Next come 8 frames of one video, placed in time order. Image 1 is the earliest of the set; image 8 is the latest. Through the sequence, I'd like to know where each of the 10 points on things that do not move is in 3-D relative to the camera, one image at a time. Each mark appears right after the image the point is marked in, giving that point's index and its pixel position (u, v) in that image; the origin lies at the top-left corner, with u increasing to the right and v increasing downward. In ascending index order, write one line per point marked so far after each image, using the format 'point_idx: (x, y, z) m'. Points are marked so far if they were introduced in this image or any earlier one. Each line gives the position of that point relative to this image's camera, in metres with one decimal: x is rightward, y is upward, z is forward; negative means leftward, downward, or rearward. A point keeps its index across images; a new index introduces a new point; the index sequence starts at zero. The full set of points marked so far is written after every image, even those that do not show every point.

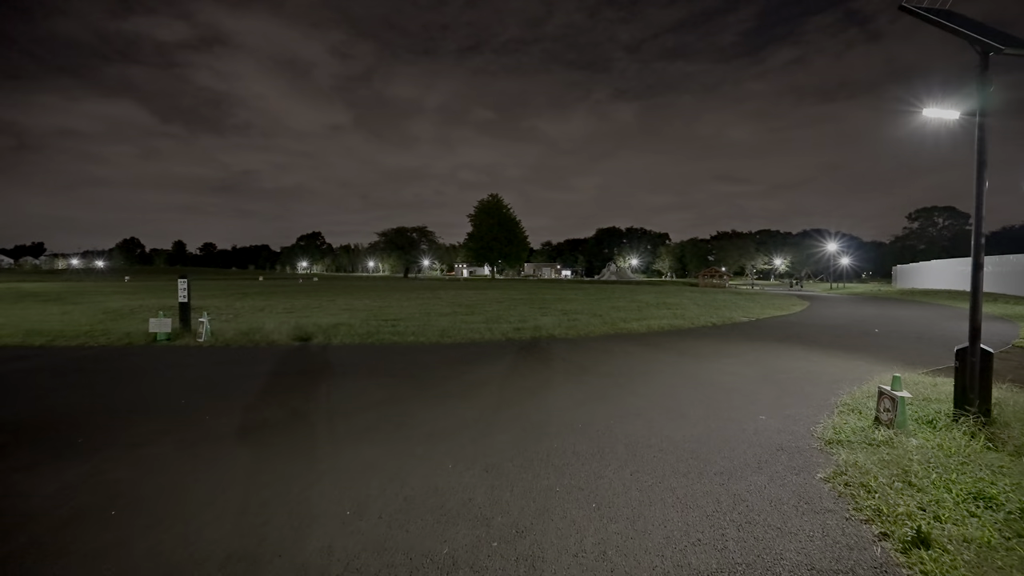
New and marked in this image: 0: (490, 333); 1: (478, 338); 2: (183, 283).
0: (-0.7, -1.4, +14.3) m
1: (-0.9, -1.4, +13.5) m
2: (-8.7, +0.1, +12.6) m
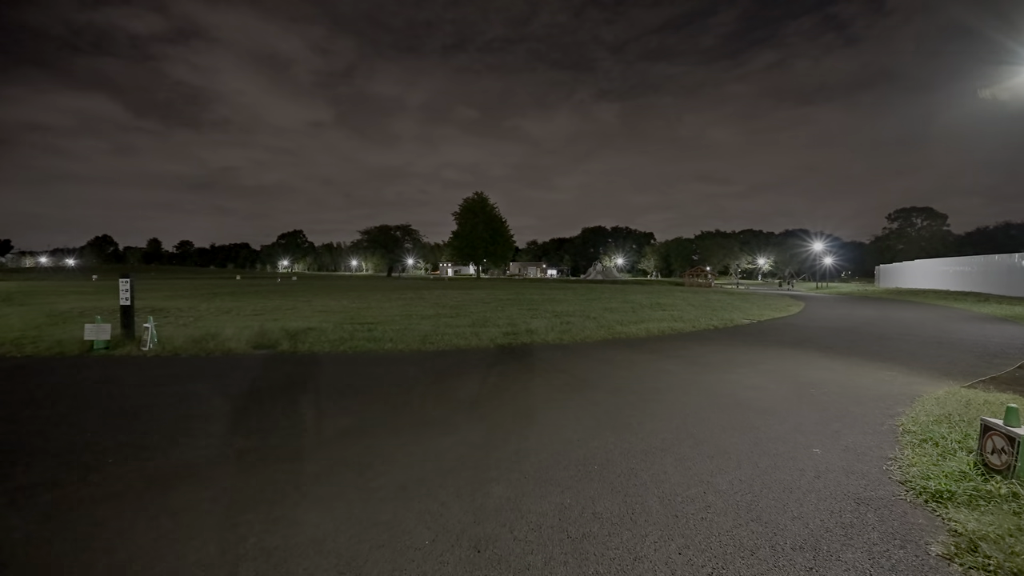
0: (-1.0, -1.4, +12.9) m
1: (-1.2, -1.5, +12.2) m
2: (-9.0, +0.1, +11.0) m
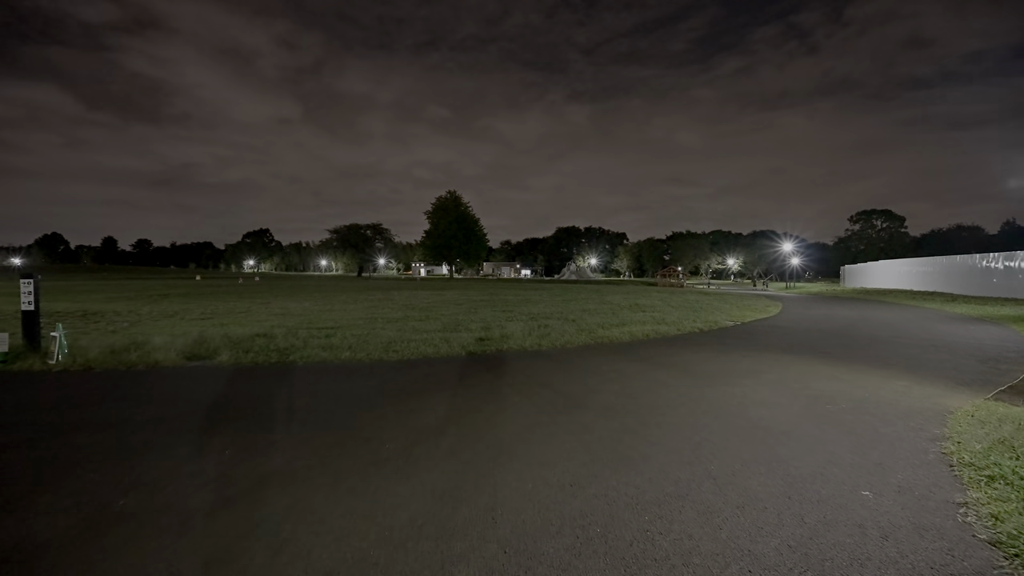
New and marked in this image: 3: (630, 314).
0: (-1.6, -1.4, +11.7) m
1: (-1.8, -1.5, +10.9) m
2: (-9.5, +0.1, +9.3) m
3: (+4.6, -1.0, +18.7) m
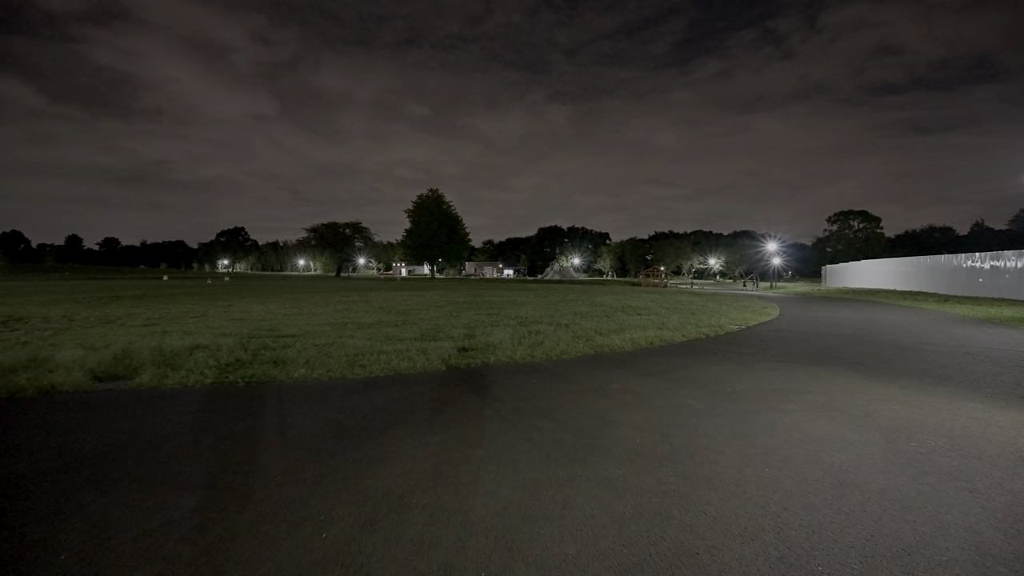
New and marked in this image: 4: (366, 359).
0: (-1.9, -1.5, +10.0) m
1: (-2.0, -1.6, +9.2) m
2: (-9.7, 0.0, +7.3) m
3: (+4.1, -1.1, +17.2) m
4: (-3.0, -1.5, +9.7) m
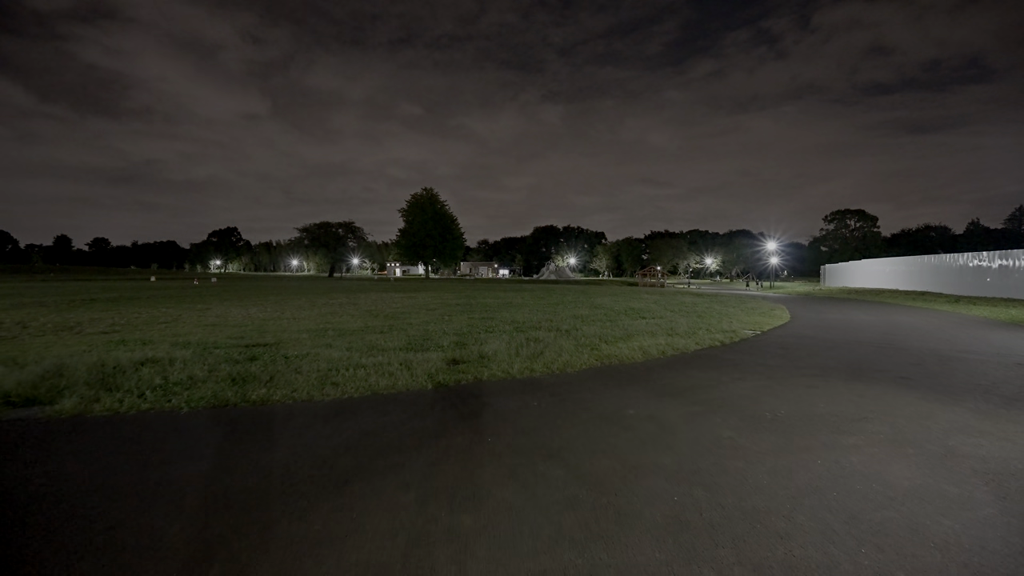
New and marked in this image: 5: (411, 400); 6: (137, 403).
0: (-2.0, -1.6, +8.7) m
1: (-2.1, -1.7, +7.9) m
2: (-9.7, -0.1, +6.0) m
3: (+4.0, -1.2, +15.9) m
4: (-3.0, -1.6, +8.4) m
5: (-1.6, -1.7, +7.2) m
6: (-5.4, -1.7, +6.9) m
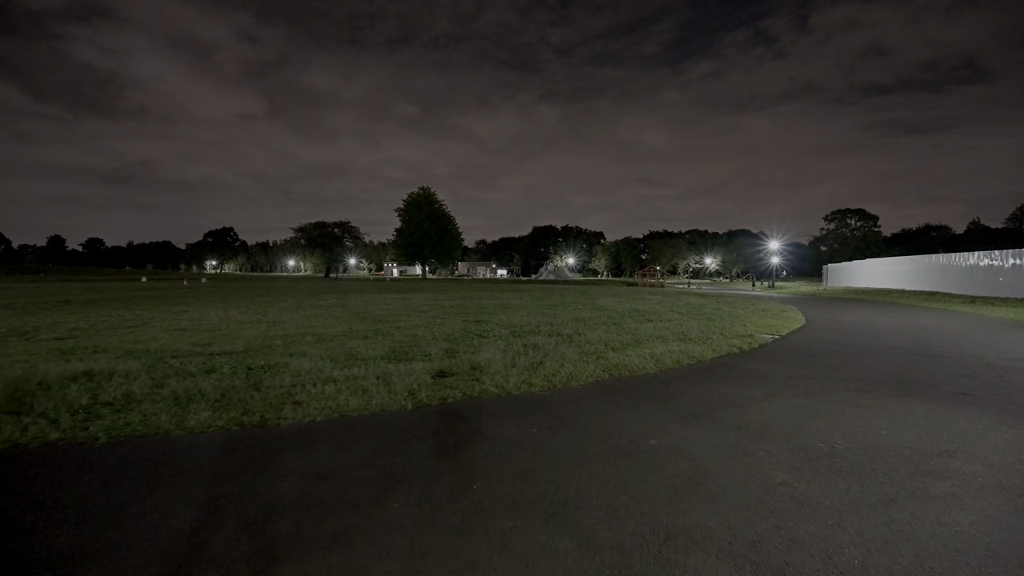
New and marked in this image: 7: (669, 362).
0: (-2.0, -1.6, +7.4) m
1: (-2.2, -1.7, +6.7) m
2: (-9.8, -0.2, +4.7) m
3: (+3.9, -1.2, +14.7) m
4: (-3.1, -1.6, +7.1) m
5: (-1.6, -1.7, +6.0) m
6: (-5.5, -1.7, +5.6) m
7: (+3.3, -1.5, +9.9) m
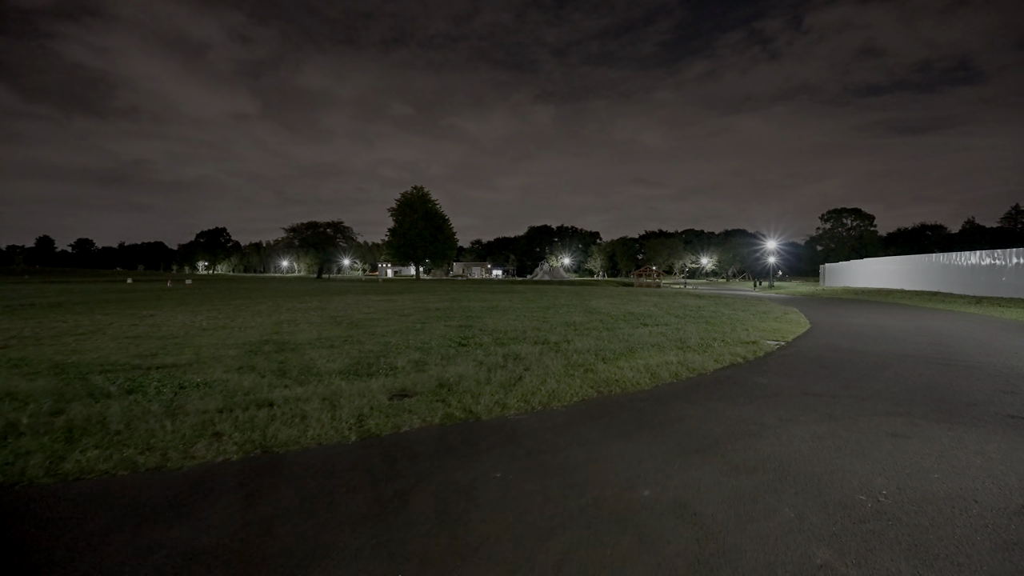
0: (-2.4, -1.7, +6.2) m
1: (-2.6, -1.8, +5.5) m
2: (-10.2, -0.3, +3.4) m
3: (+3.4, -1.3, +13.6) m
4: (-3.5, -1.7, +5.9) m
5: (-2.0, -1.8, +4.8) m
6: (-5.9, -1.8, +4.4) m
7: (+2.8, -1.6, +8.7) m
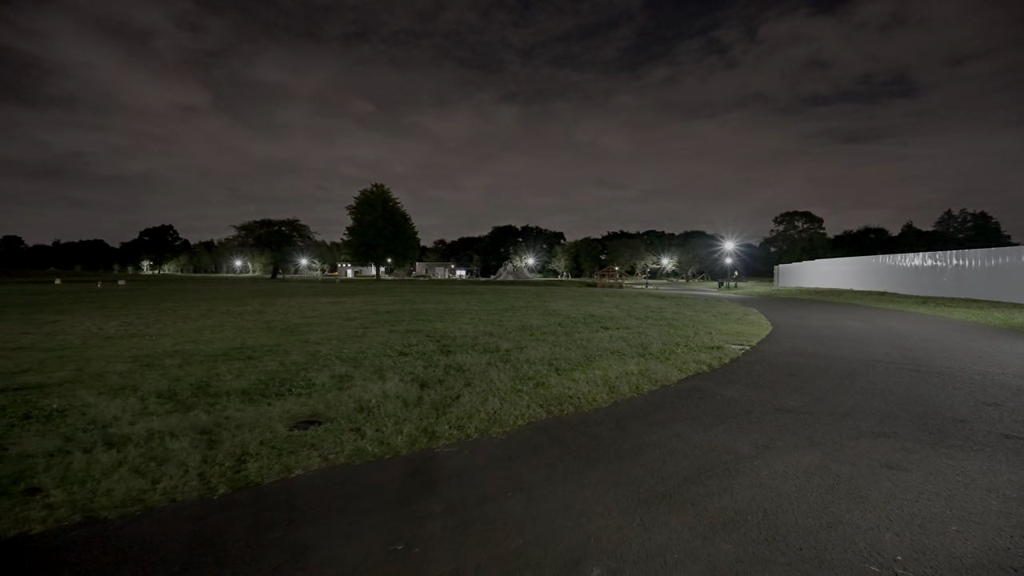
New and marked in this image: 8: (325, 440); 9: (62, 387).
0: (-3.2, -1.7, +4.9) m
1: (-3.3, -1.8, +4.1) m
2: (-10.7, -0.3, +1.5) m
3: (+2.1, -1.3, +12.6) m
4: (-4.3, -1.7, +4.5) m
5: (-2.7, -1.8, +3.4) m
6: (-6.5, -1.8, +2.8) m
7: (+1.9, -1.7, +7.7) m
8: (-2.1, -1.7, +5.5) m
9: (-7.3, -1.6, +7.7) m
